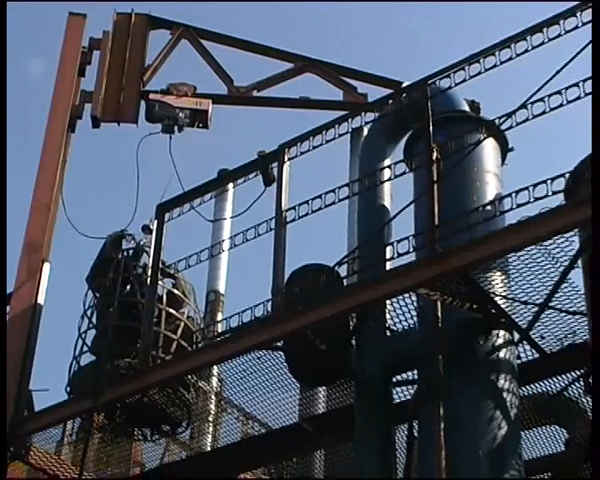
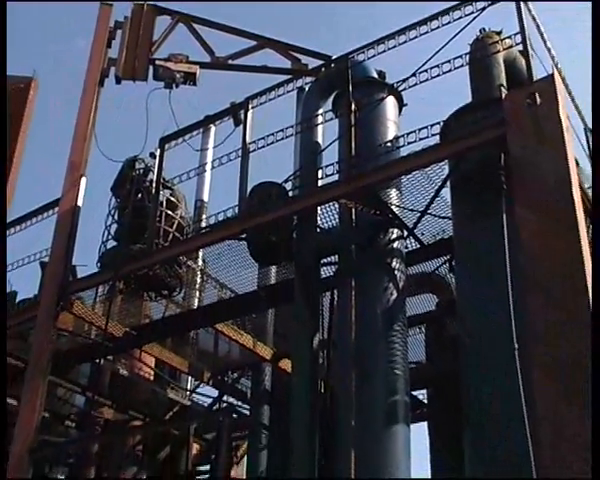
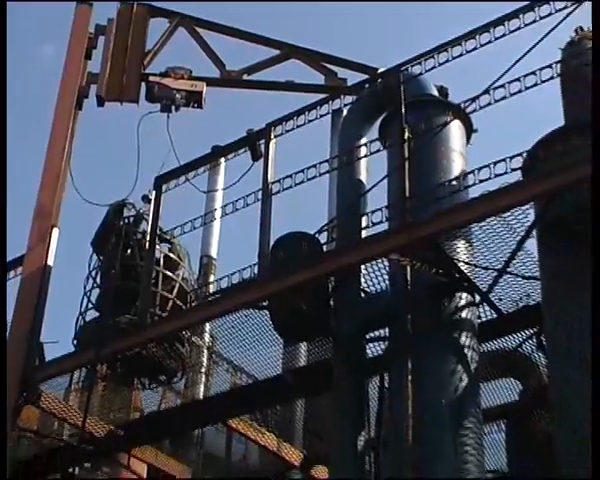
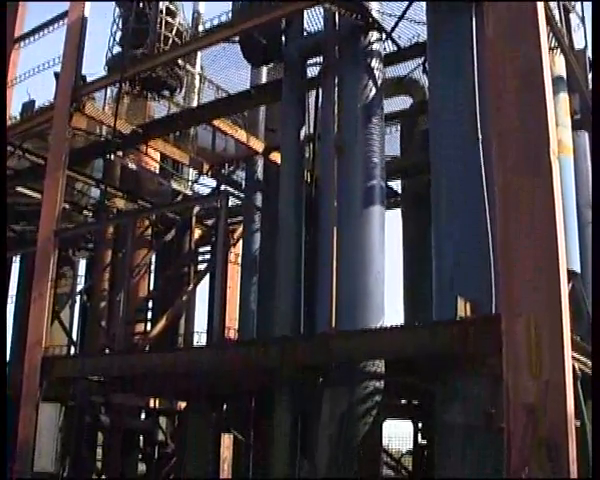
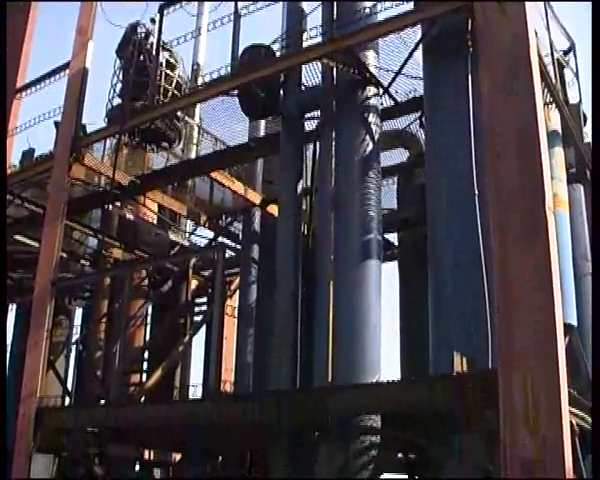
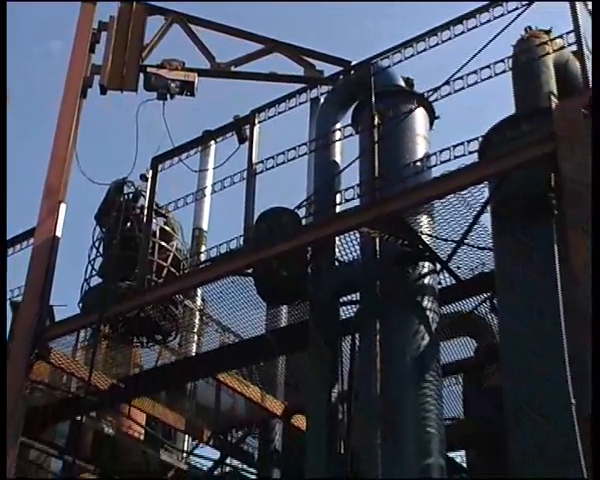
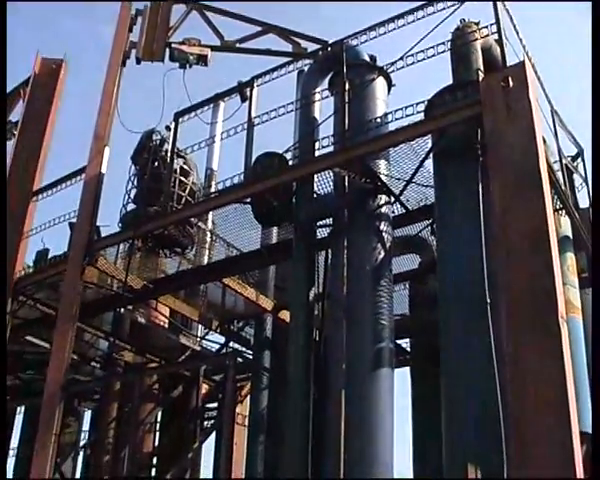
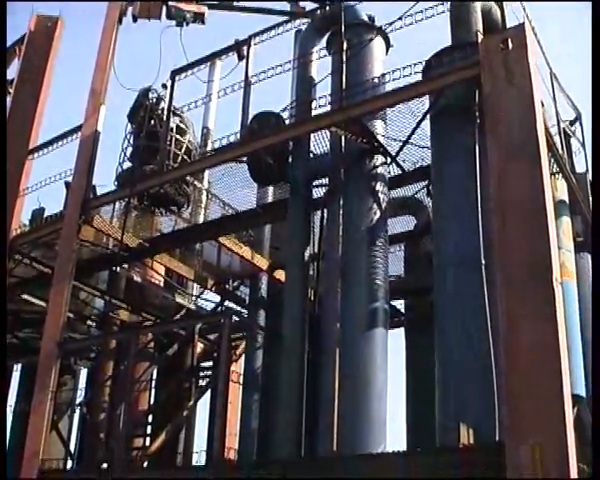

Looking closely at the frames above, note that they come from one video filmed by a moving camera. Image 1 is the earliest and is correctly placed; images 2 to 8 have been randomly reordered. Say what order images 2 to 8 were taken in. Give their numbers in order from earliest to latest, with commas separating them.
3, 6, 2, 7, 8, 5, 4
